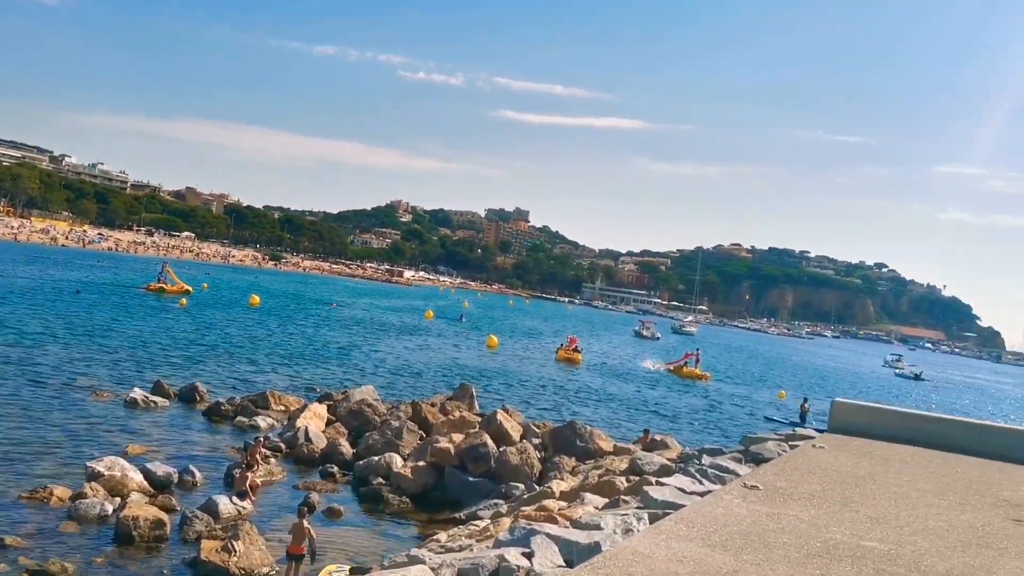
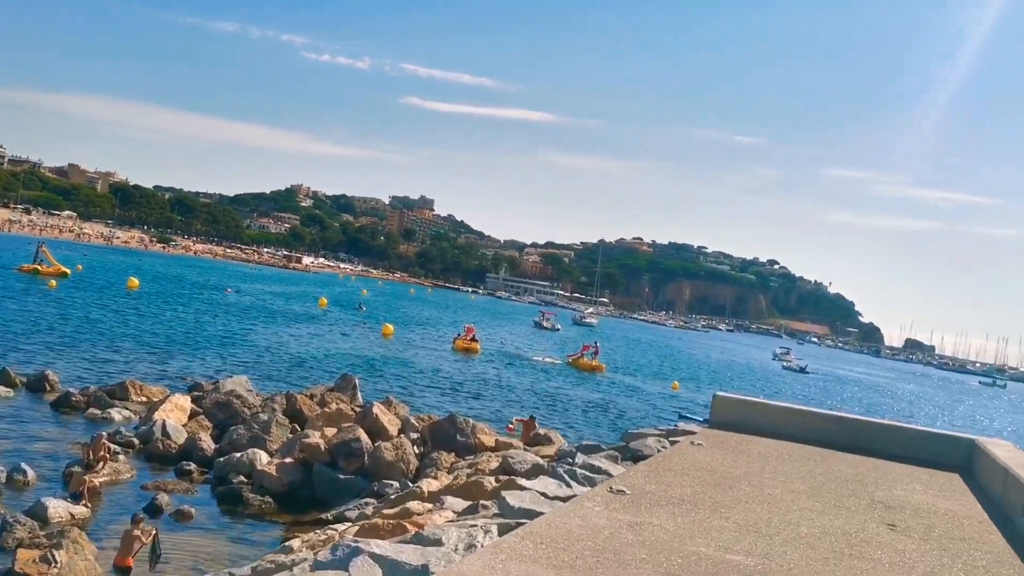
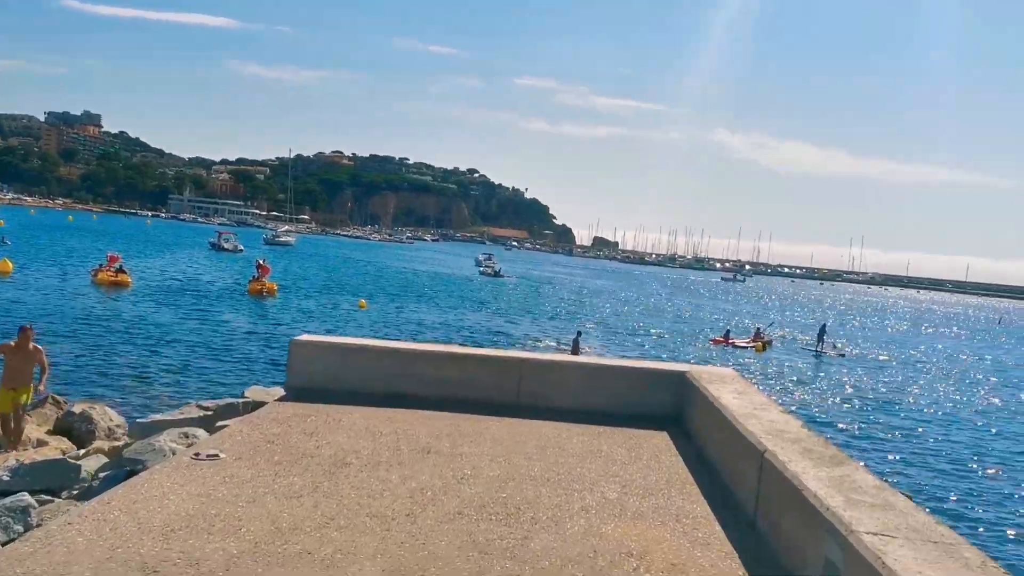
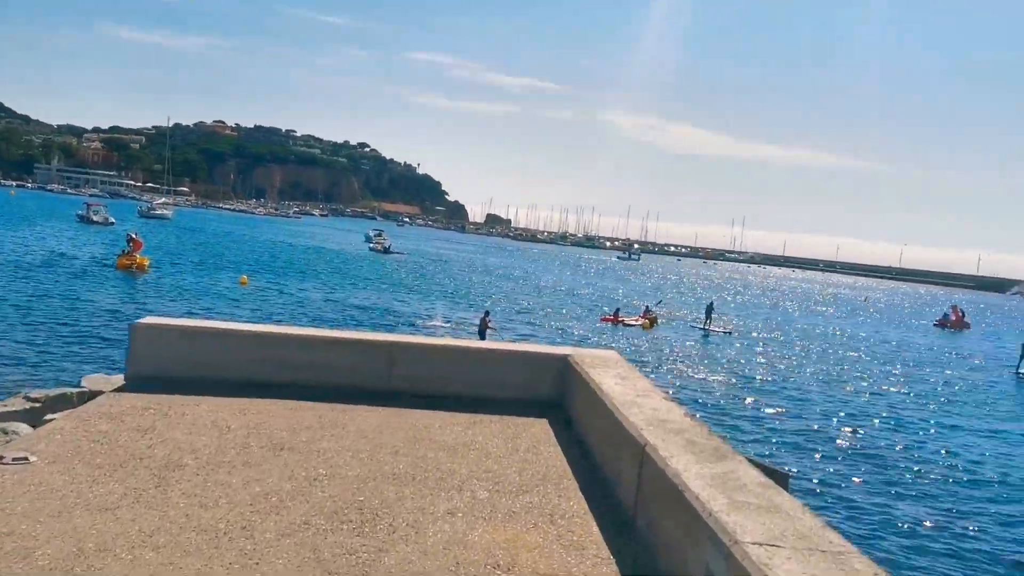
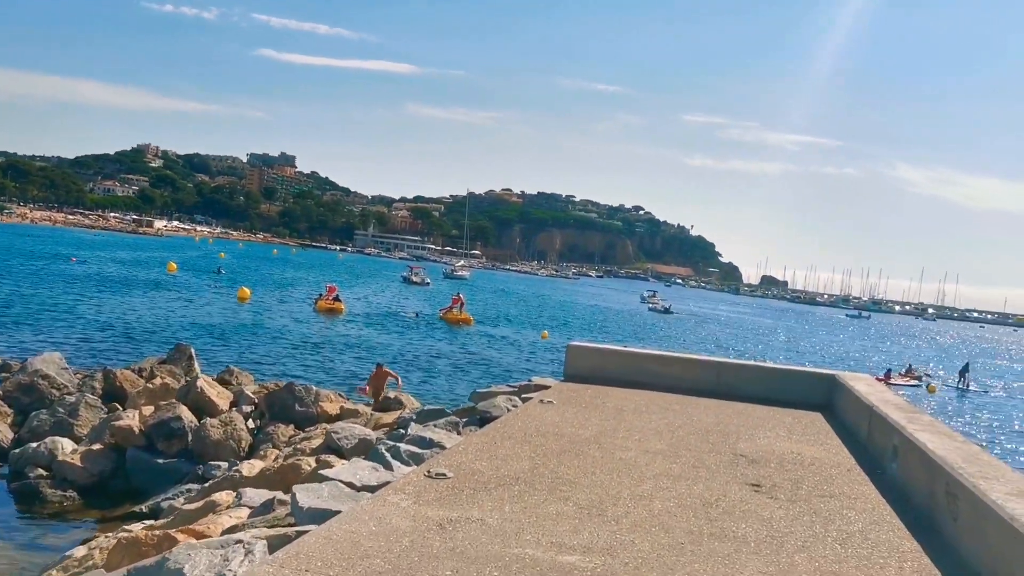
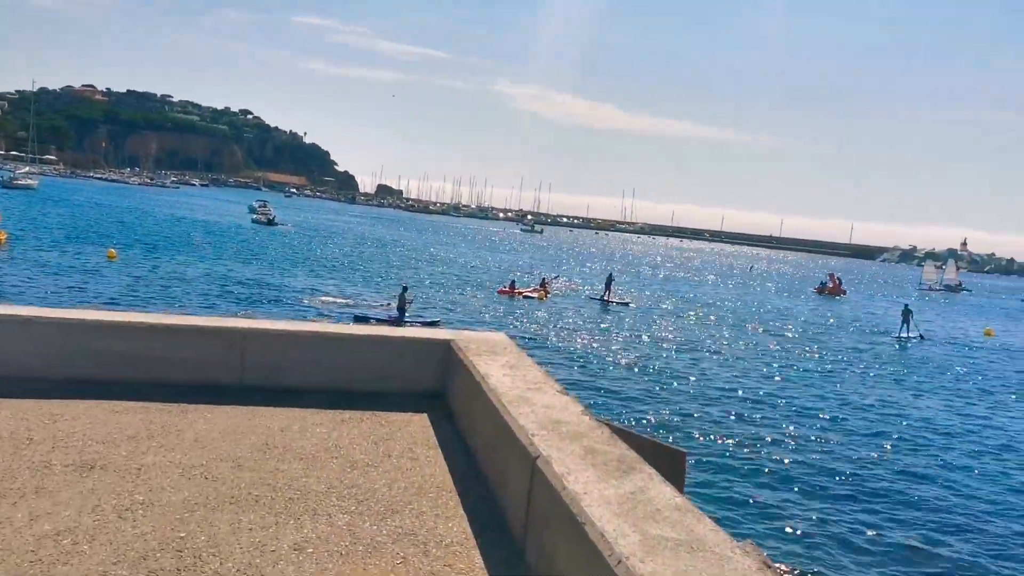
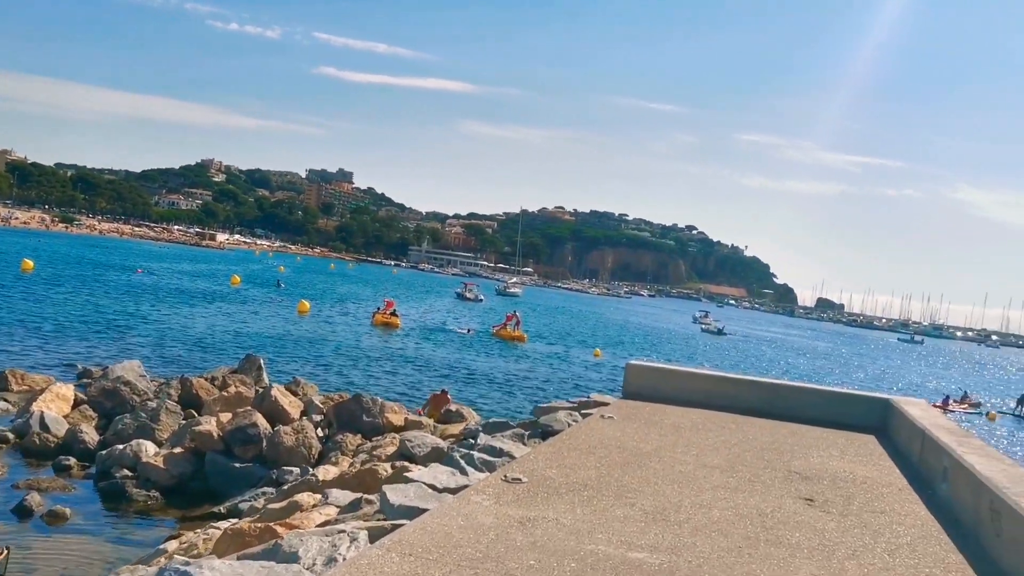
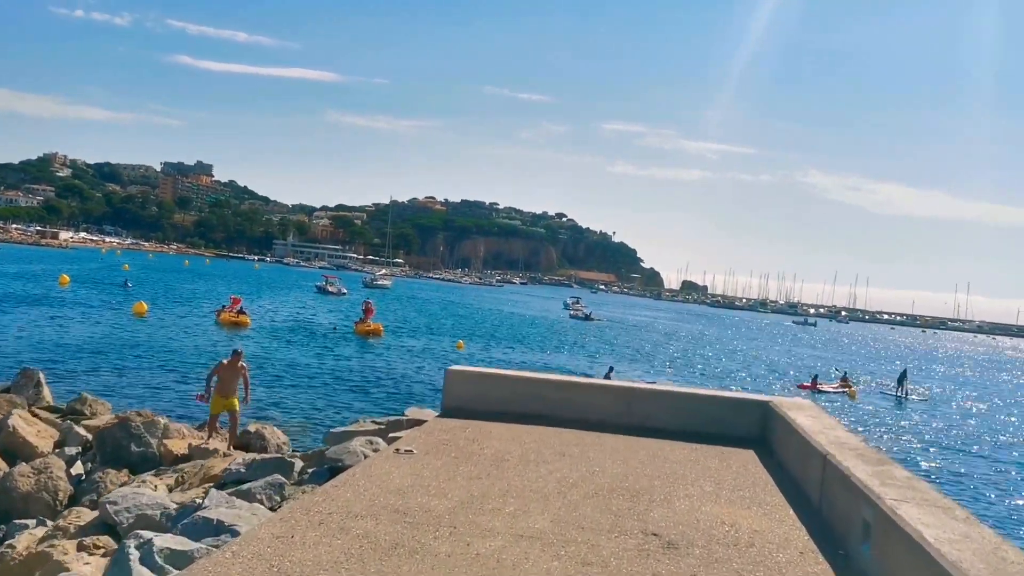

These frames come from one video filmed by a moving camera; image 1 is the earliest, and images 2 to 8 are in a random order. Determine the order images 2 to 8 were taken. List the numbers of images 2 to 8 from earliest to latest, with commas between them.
2, 7, 5, 8, 3, 4, 6
